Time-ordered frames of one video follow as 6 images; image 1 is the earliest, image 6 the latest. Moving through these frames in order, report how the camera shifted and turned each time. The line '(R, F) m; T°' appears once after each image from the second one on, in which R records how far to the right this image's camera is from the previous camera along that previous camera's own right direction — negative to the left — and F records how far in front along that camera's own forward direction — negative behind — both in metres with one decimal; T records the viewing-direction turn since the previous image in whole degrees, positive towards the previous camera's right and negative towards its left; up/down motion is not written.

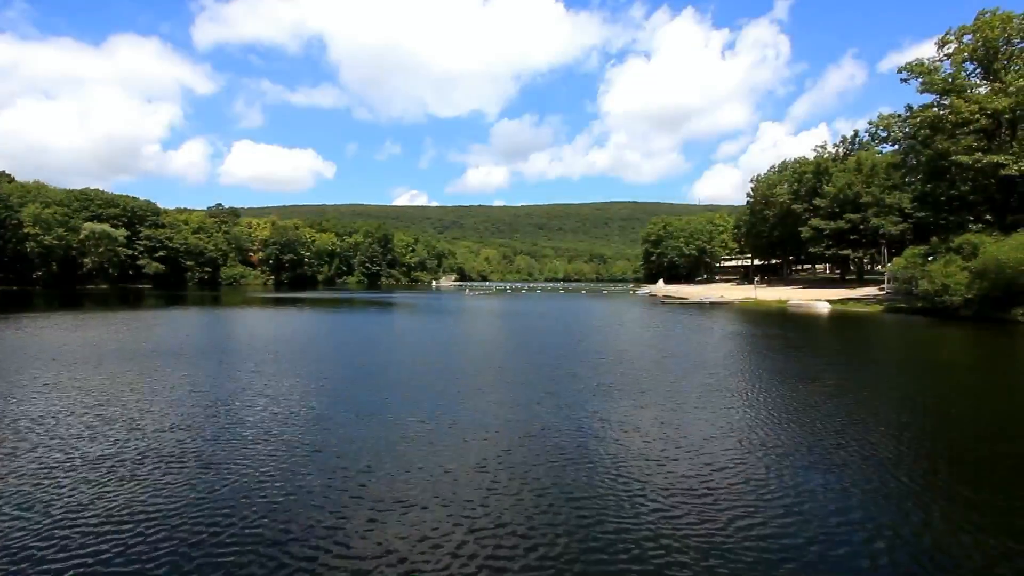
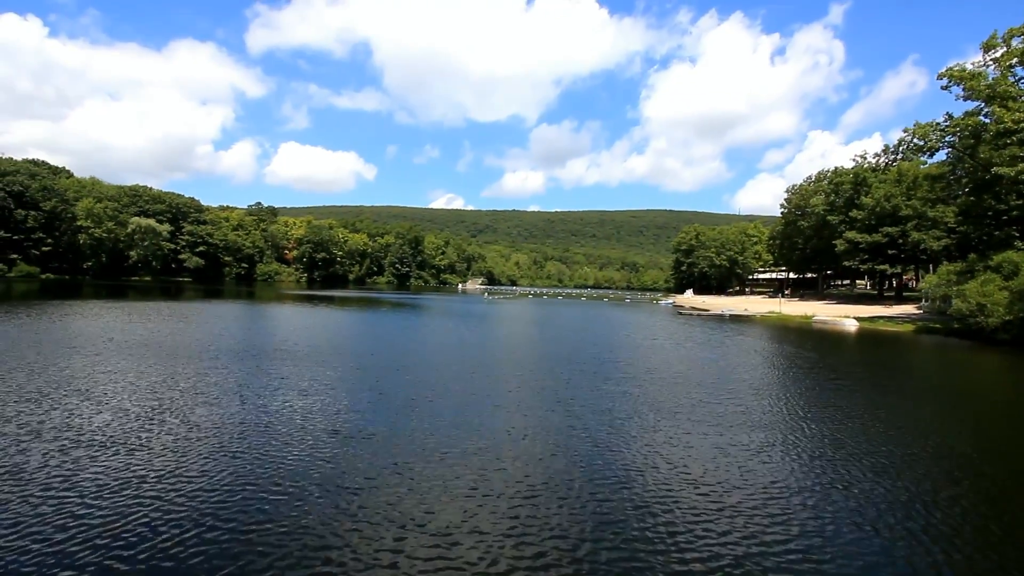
(+1.1, +1.1) m; -3°
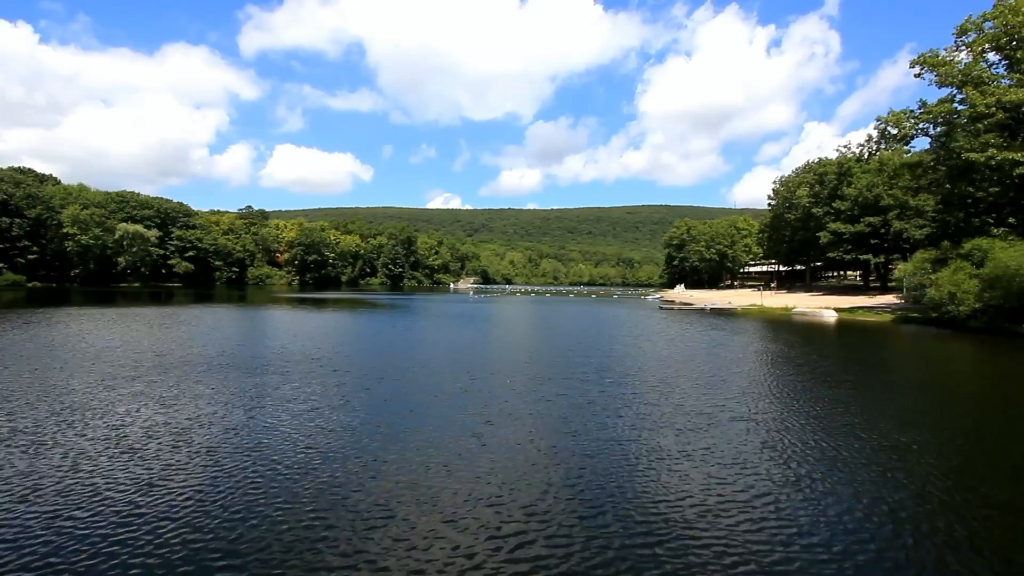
(+1.1, +0.3) m; 0°
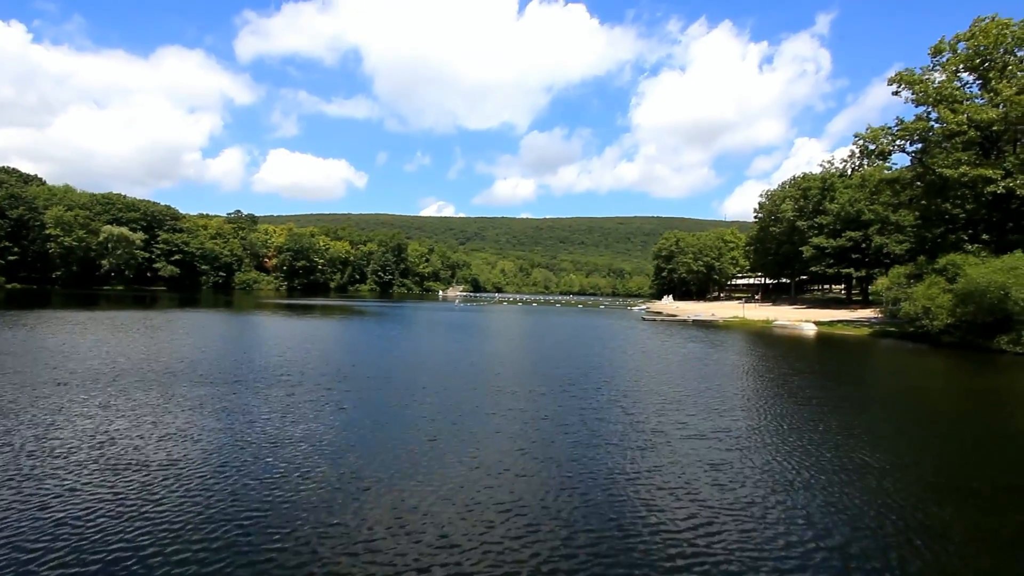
(+0.5, 0.0) m; +1°
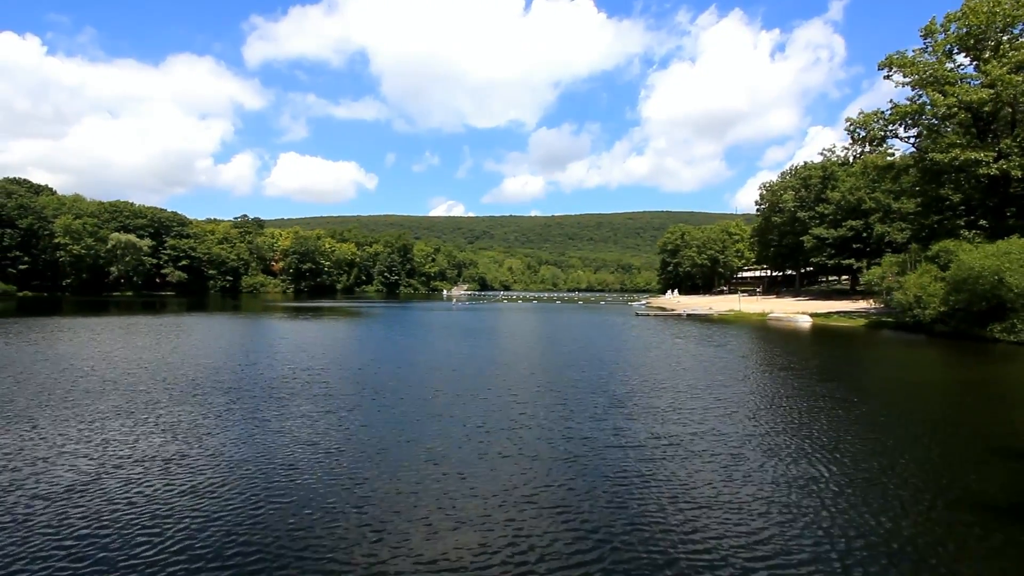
(+1.1, +0.4) m; -1°
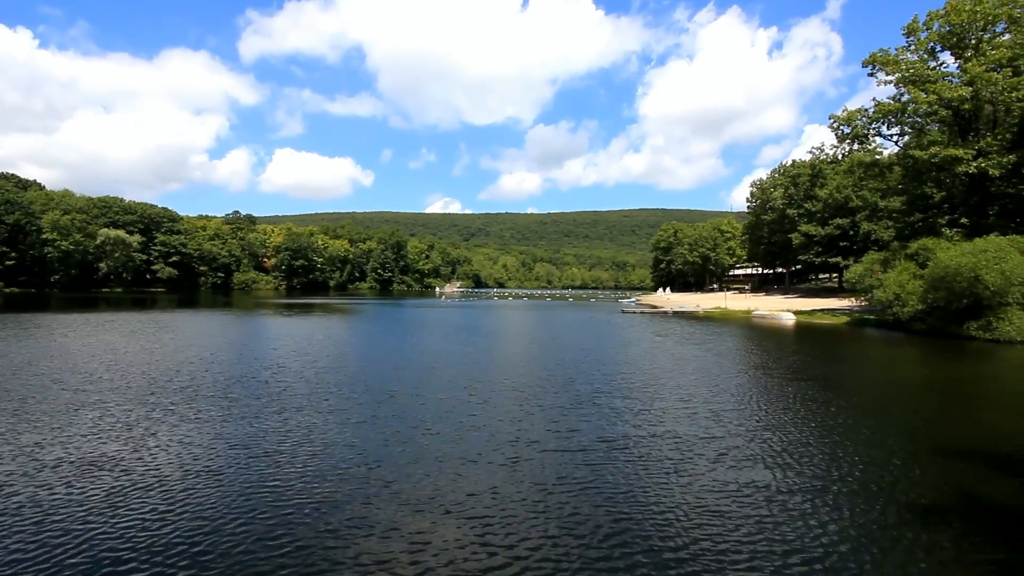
(+0.6, +0.1) m; 0°
